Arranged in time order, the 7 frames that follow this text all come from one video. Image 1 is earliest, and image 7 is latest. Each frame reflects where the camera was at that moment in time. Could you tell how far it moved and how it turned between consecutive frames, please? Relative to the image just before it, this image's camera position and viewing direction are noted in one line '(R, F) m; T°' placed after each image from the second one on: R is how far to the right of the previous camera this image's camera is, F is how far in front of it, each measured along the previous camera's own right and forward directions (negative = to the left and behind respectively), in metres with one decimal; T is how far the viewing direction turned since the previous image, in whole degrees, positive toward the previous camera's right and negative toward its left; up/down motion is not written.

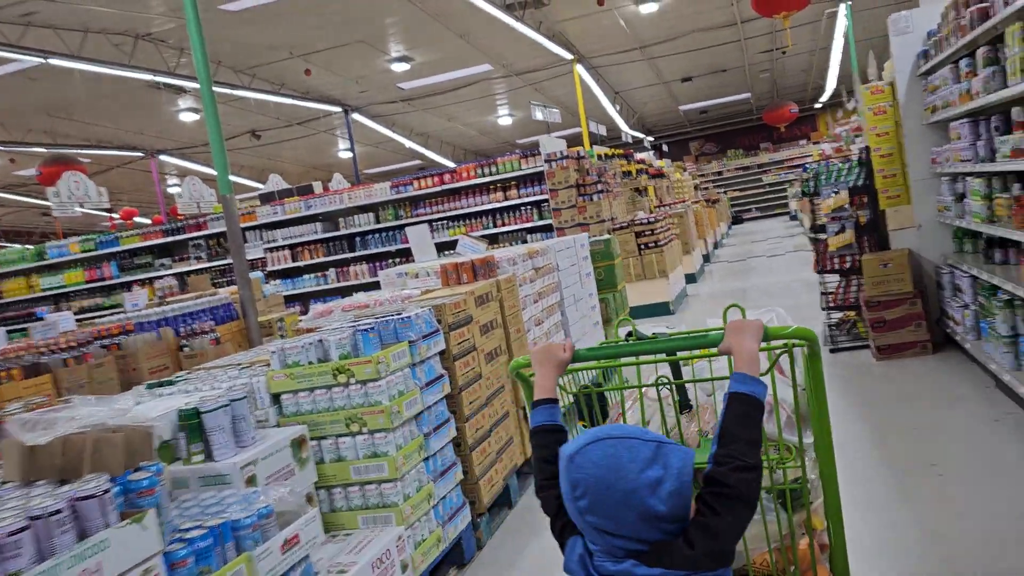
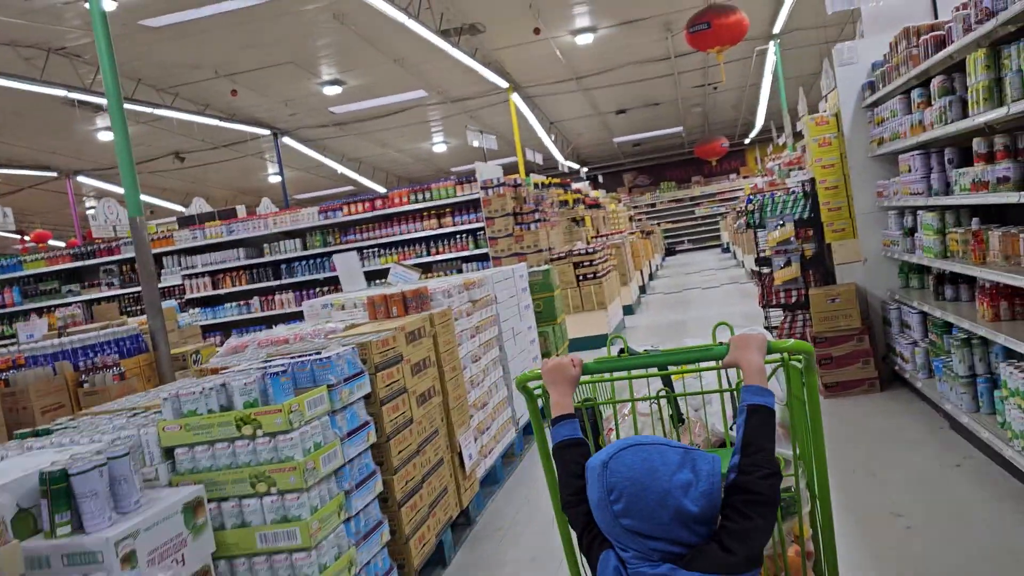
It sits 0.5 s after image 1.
(0.0, +0.3) m; +4°
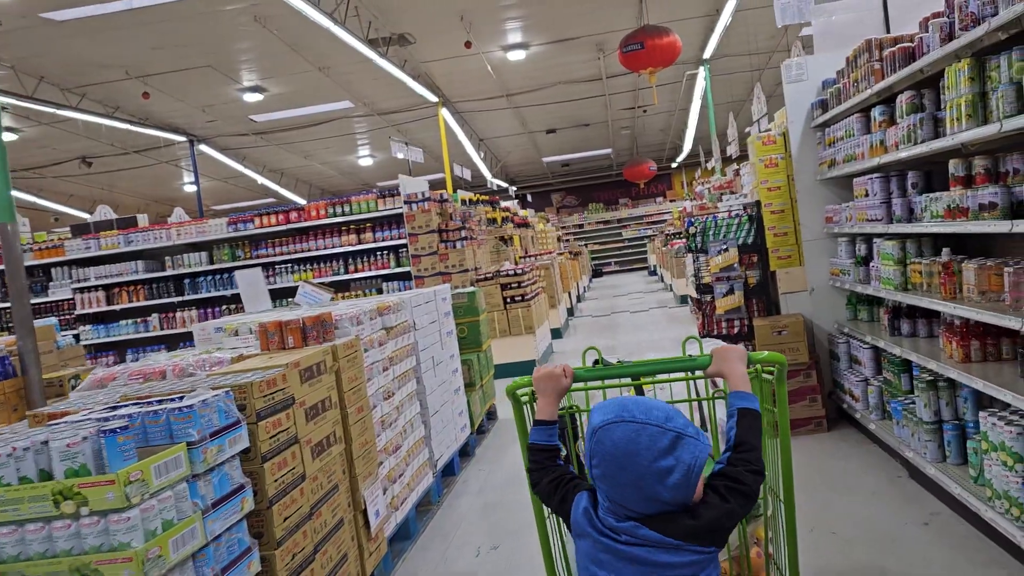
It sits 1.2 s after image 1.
(0.0, +0.5) m; +5°
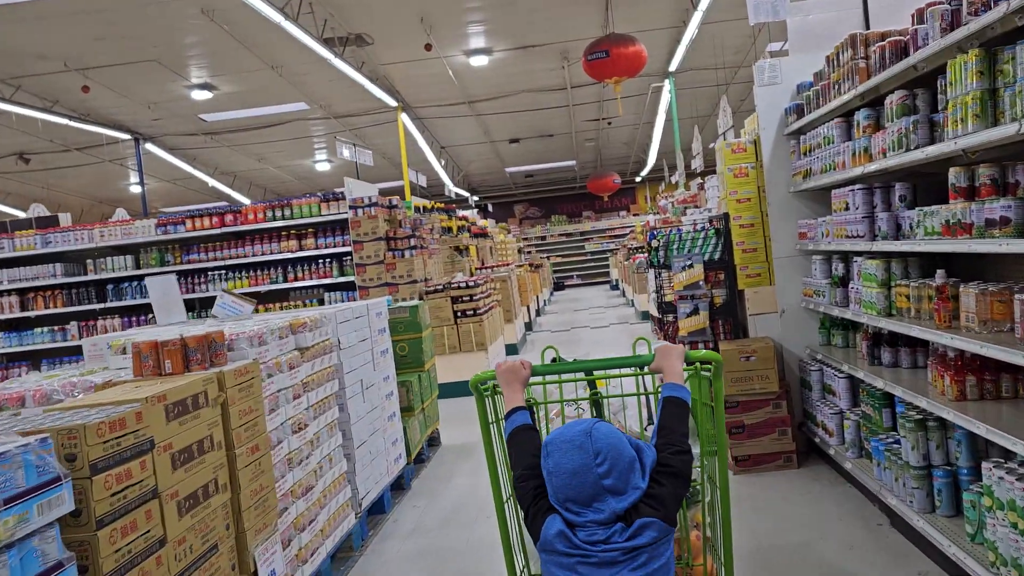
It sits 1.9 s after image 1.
(+0.1, +0.5) m; +2°
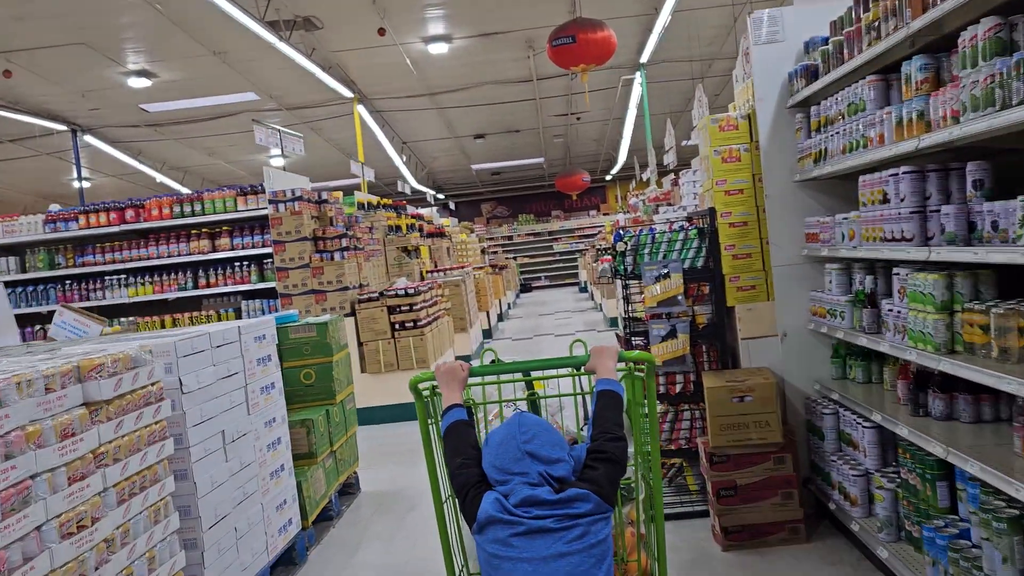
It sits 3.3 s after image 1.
(+0.2, +1.0) m; +2°
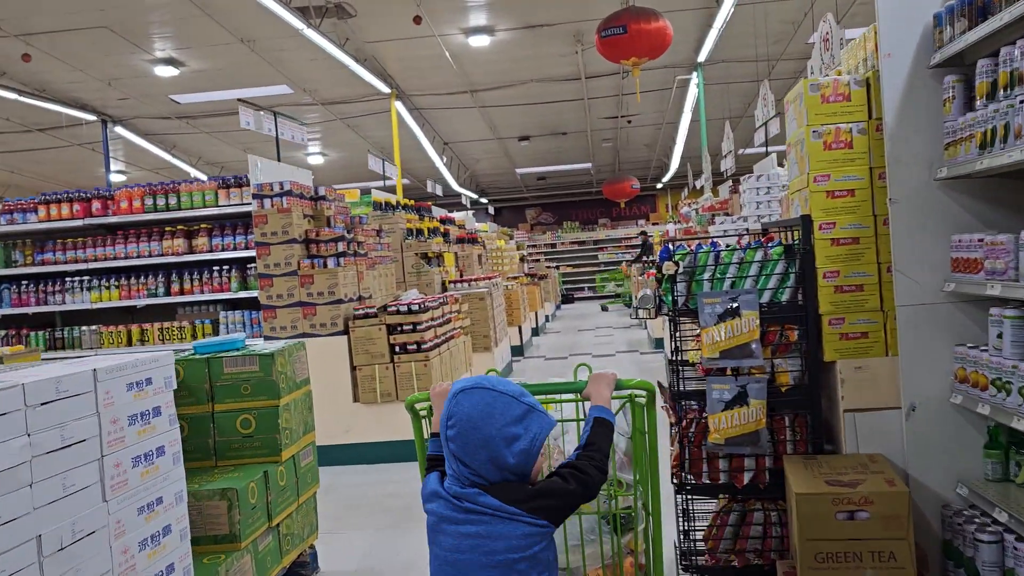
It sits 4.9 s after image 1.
(+0.1, +1.1) m; -3°
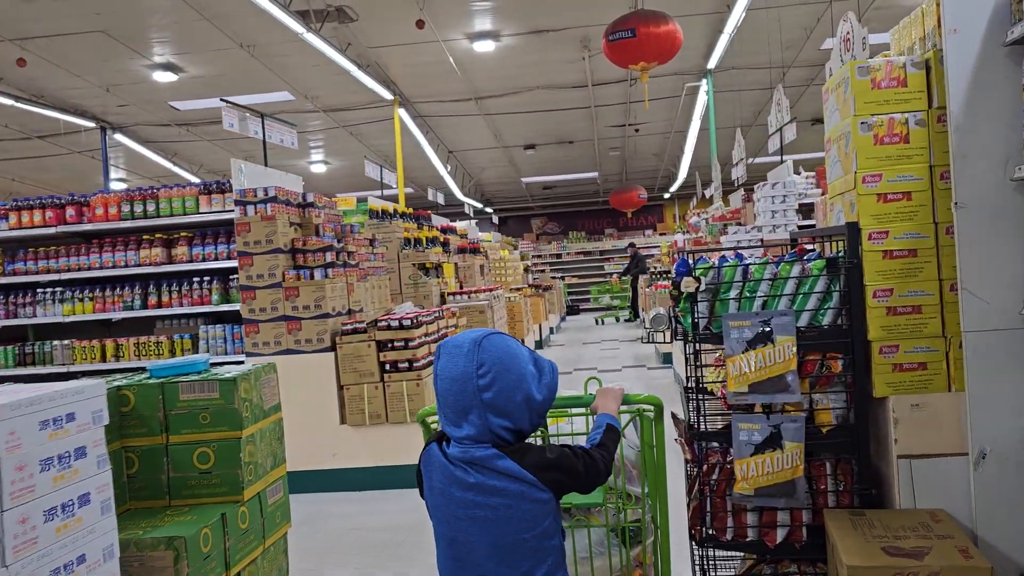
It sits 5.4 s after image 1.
(0.0, +0.4) m; 0°
